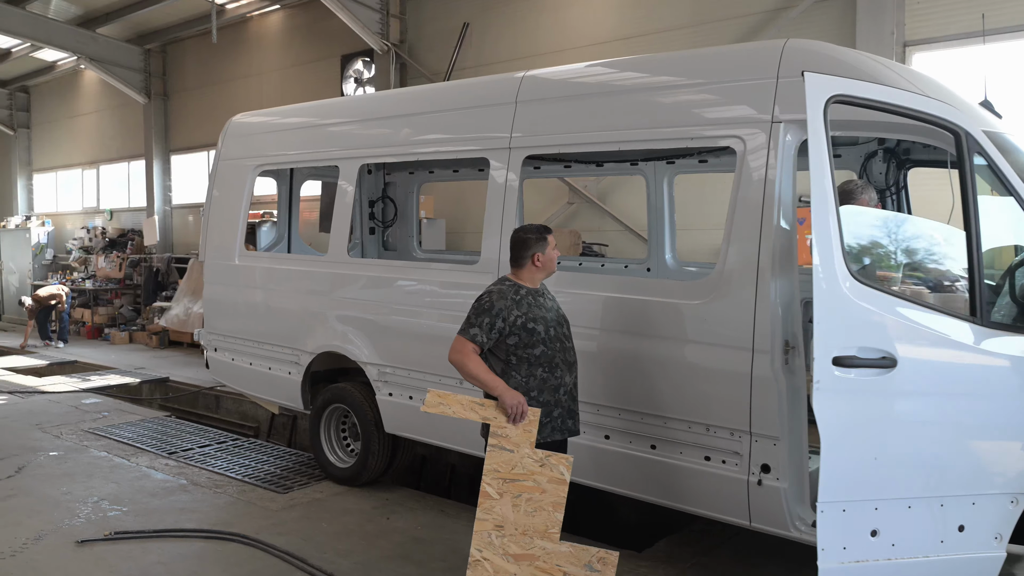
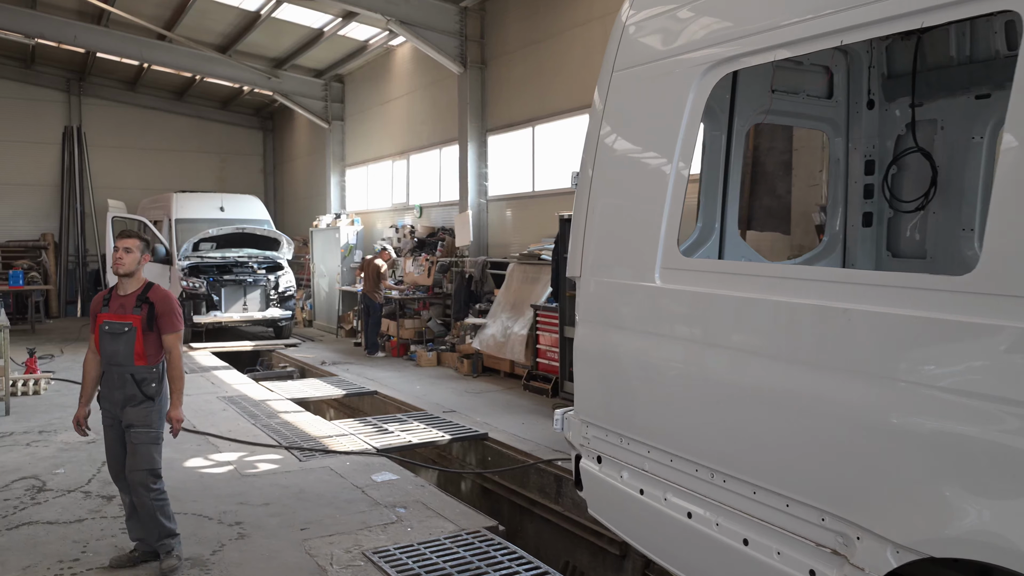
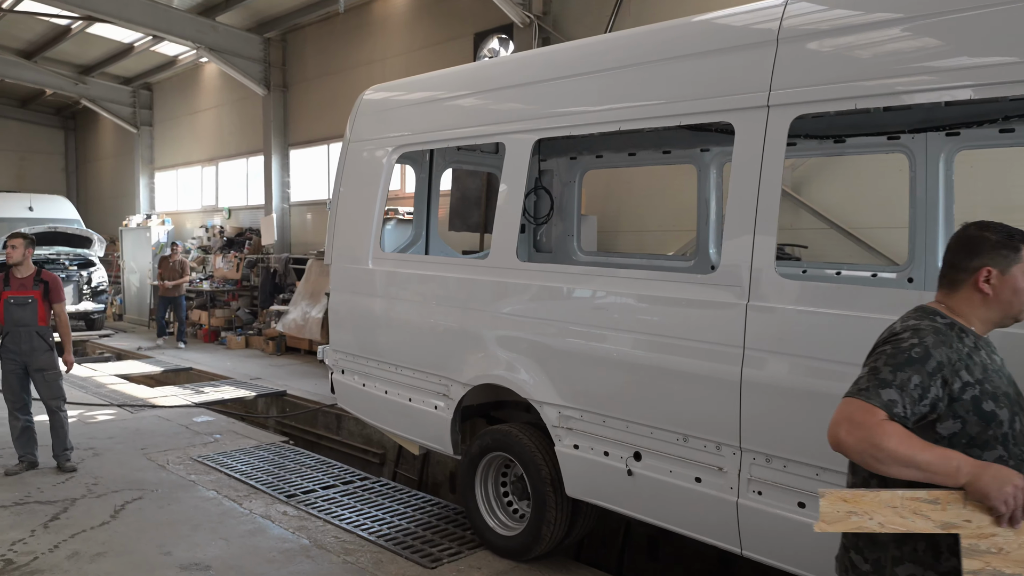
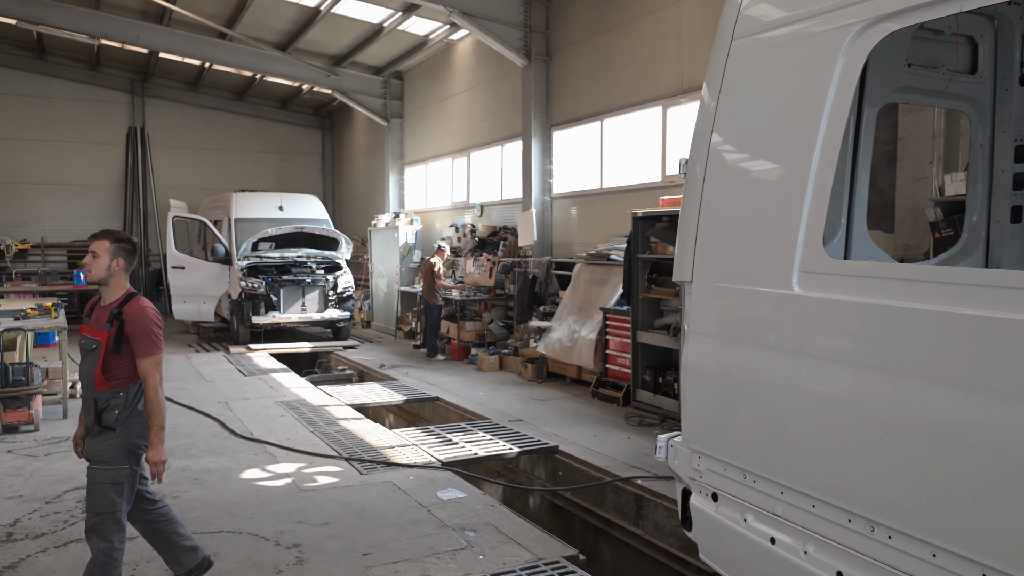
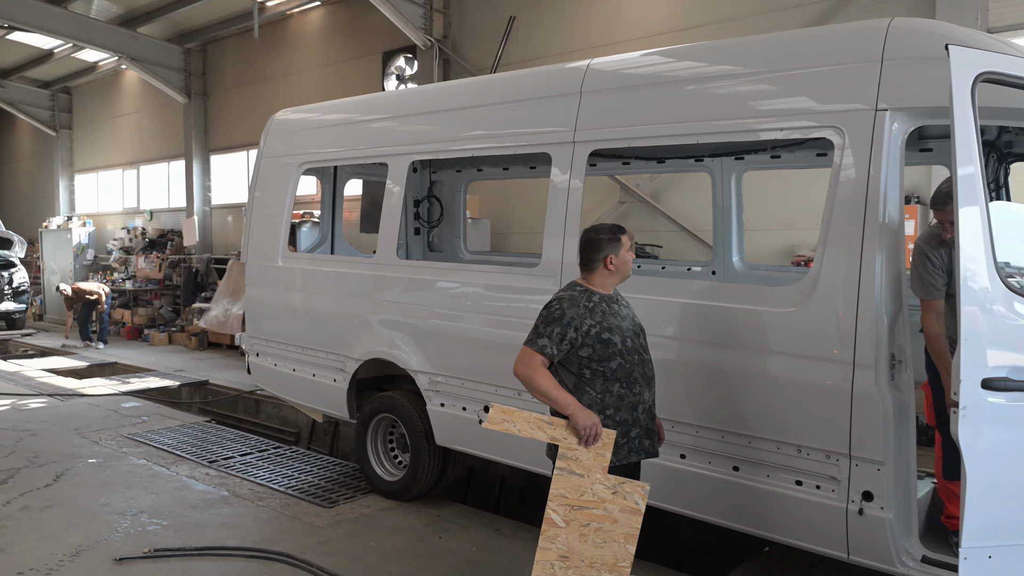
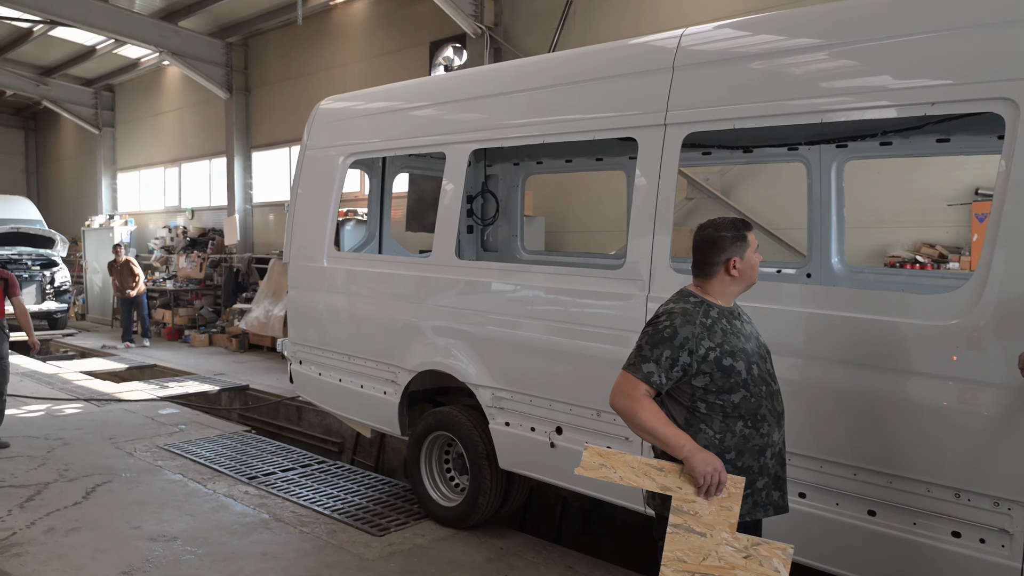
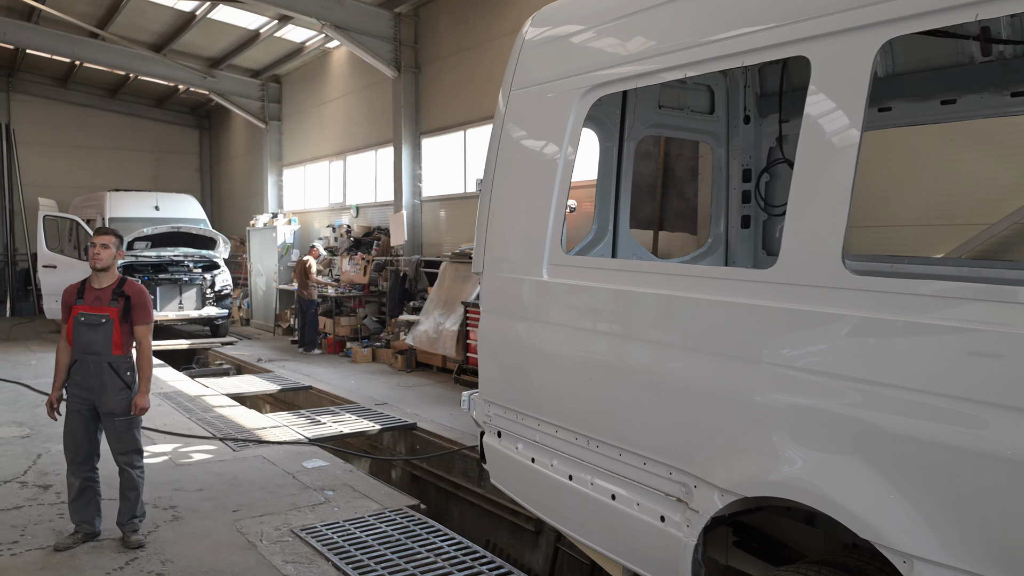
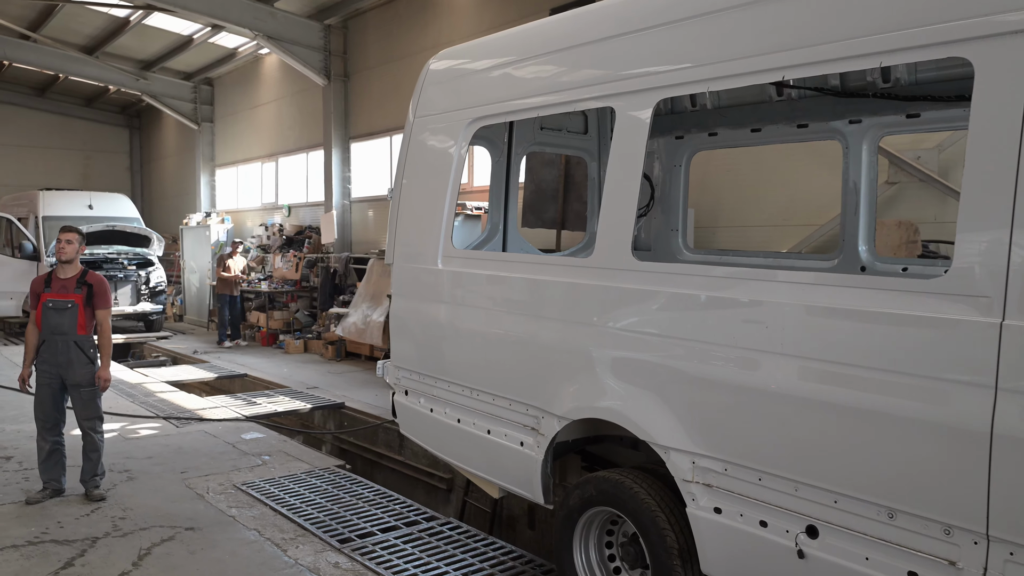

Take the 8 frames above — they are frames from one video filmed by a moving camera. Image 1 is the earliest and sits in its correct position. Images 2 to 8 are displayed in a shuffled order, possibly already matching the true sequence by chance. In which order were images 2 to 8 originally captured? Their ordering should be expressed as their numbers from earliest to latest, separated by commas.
5, 6, 3, 8, 7, 2, 4
